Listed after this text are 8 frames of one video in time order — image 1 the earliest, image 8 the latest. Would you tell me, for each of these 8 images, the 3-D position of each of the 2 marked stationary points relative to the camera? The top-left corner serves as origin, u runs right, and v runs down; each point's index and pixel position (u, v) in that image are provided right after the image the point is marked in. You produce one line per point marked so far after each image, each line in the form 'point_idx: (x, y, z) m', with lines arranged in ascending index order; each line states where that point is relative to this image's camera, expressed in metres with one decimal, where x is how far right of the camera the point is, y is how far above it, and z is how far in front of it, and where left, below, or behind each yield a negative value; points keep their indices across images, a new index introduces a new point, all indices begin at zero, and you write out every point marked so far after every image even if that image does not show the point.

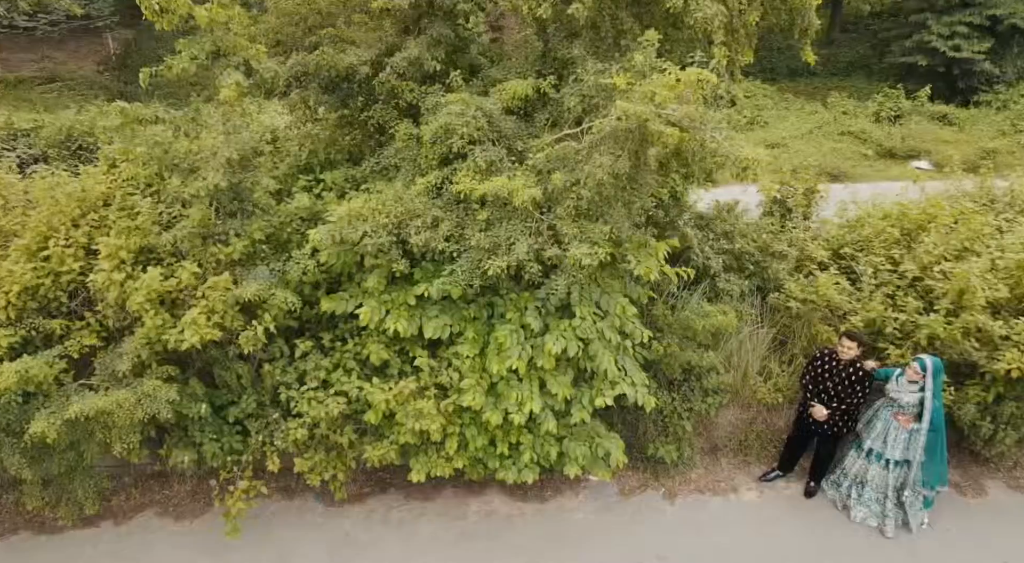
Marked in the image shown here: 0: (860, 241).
0: (+2.7, +0.3, +4.8) m
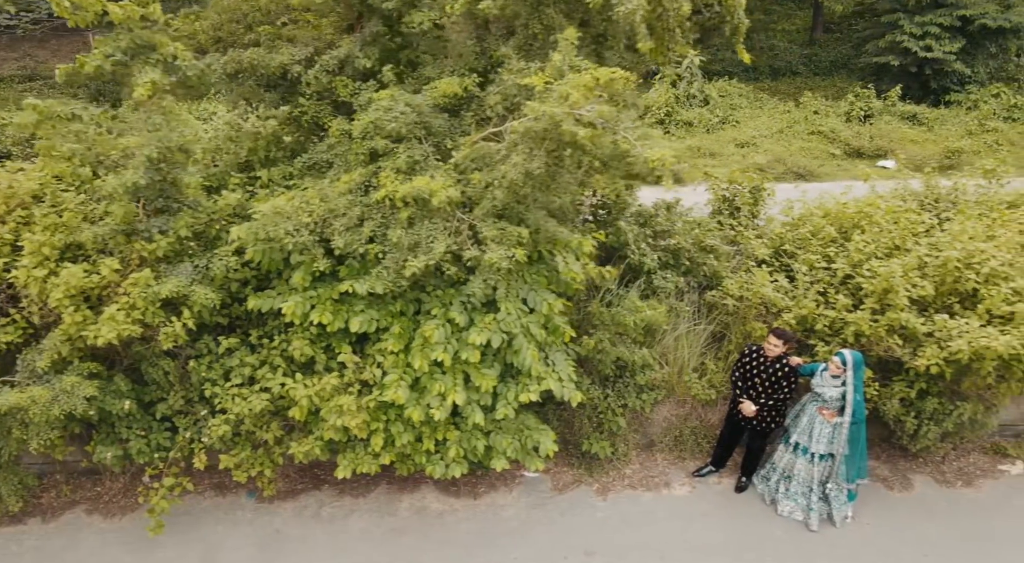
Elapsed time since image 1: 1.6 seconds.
0: (+2.2, +0.3, +4.9) m
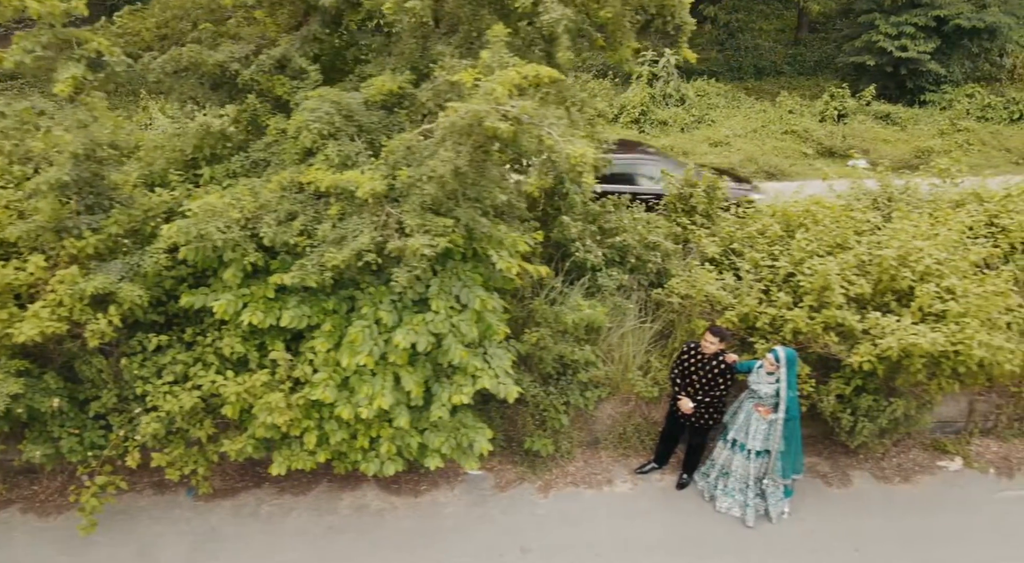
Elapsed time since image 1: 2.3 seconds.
0: (+1.8, +0.3, +4.9) m
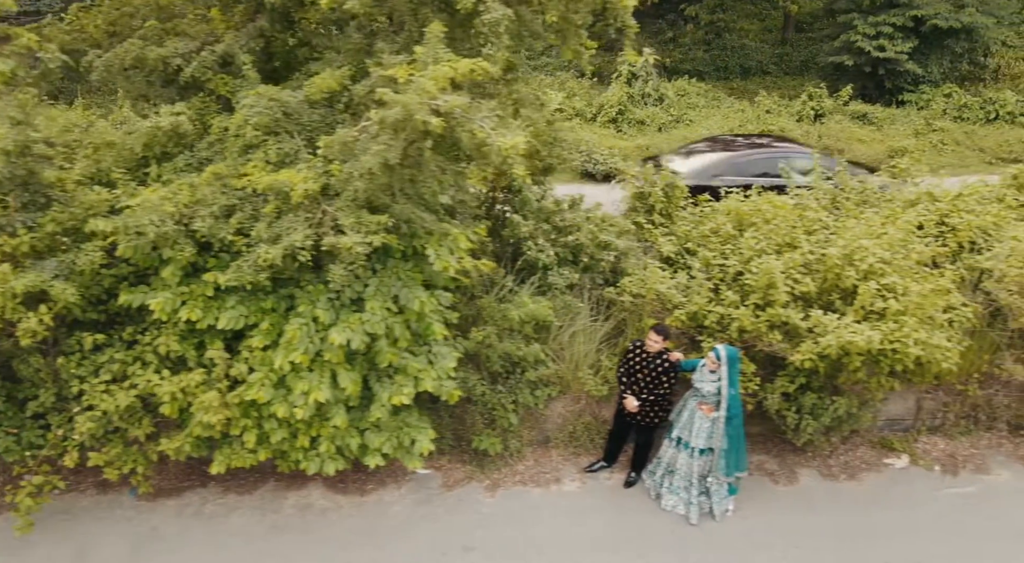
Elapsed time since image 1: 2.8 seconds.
0: (+1.5, +0.4, +4.9) m
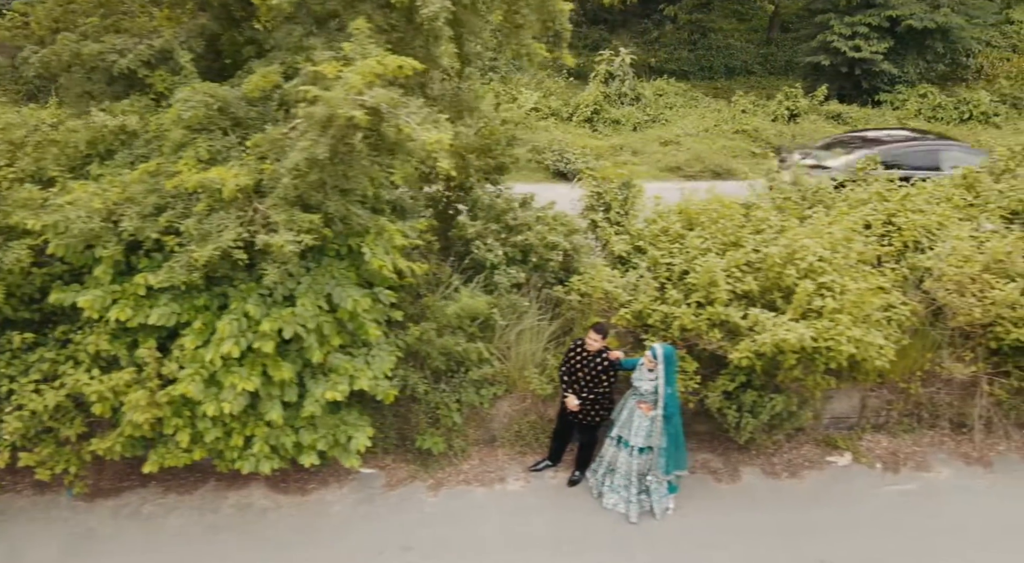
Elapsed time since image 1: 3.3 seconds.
0: (+1.1, +0.4, +4.9) m
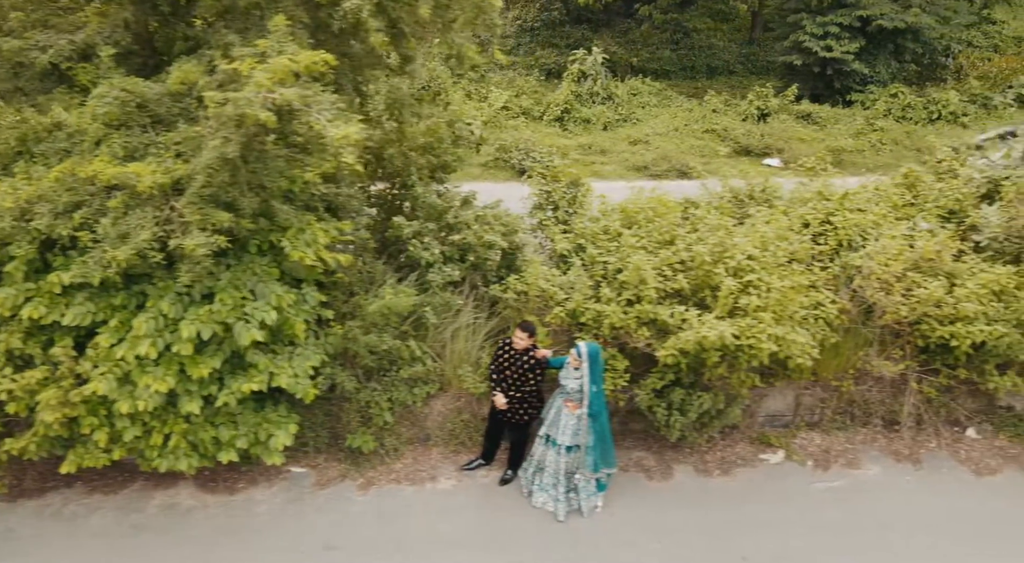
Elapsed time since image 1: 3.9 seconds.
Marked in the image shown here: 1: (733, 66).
0: (+0.6, +0.4, +4.9) m
1: (+6.6, +6.6, +19.0) m
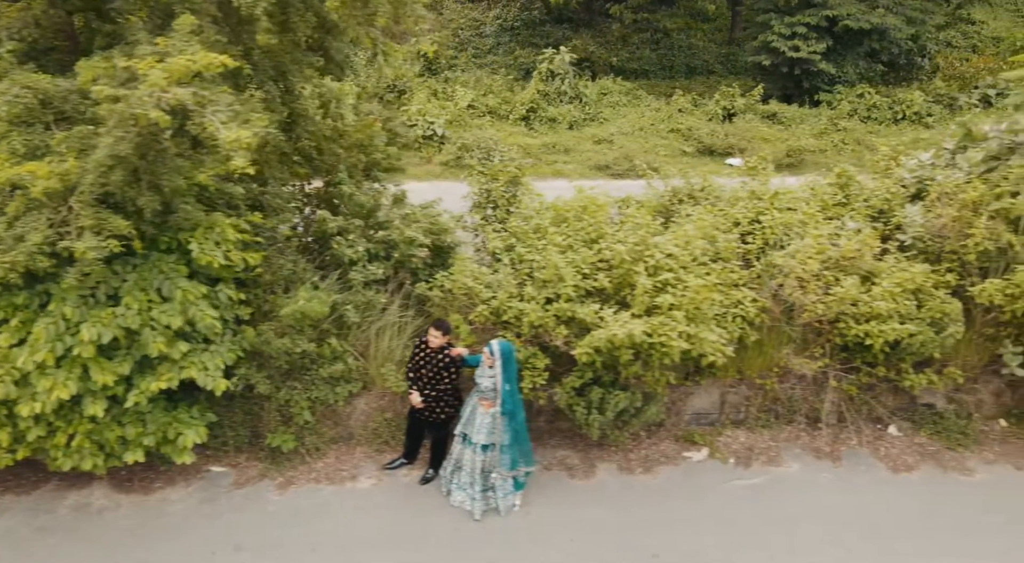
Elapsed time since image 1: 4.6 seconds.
0: (+0.1, +0.4, +4.9) m
1: (+5.8, +6.6, +19.1) m
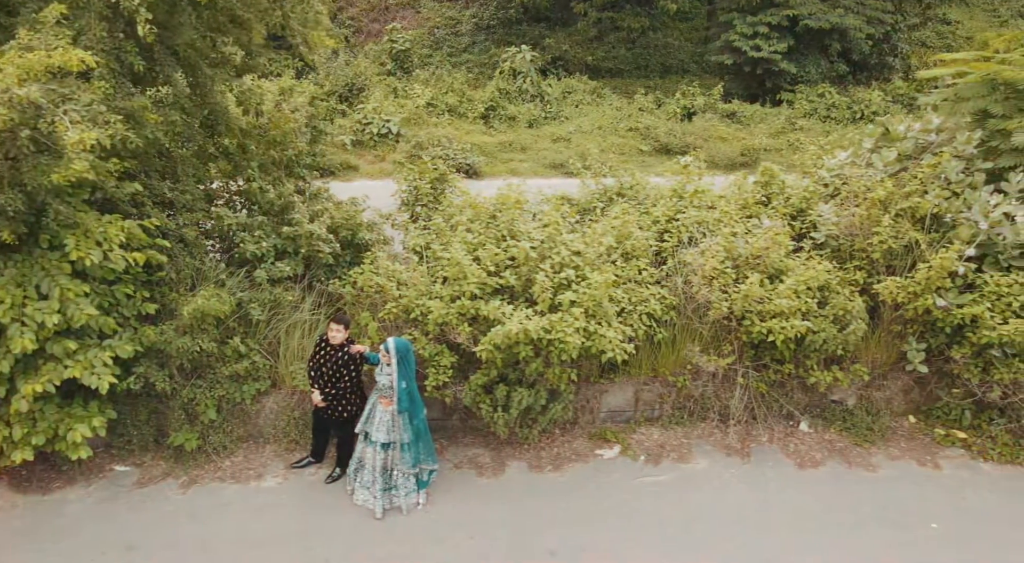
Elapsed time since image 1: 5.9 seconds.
0: (-0.5, +0.4, +4.9) m
1: (+4.9, +6.6, +19.2) m
